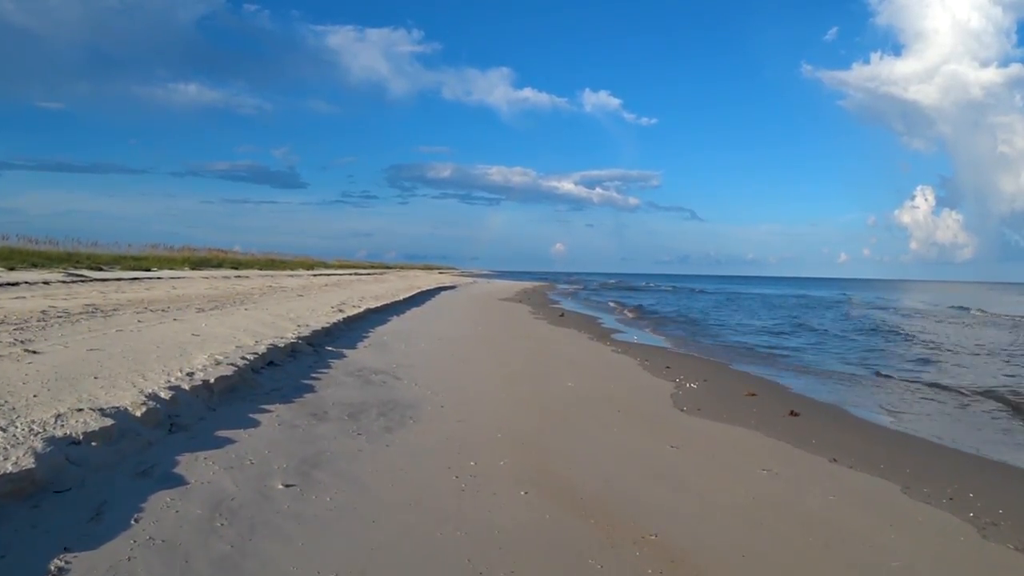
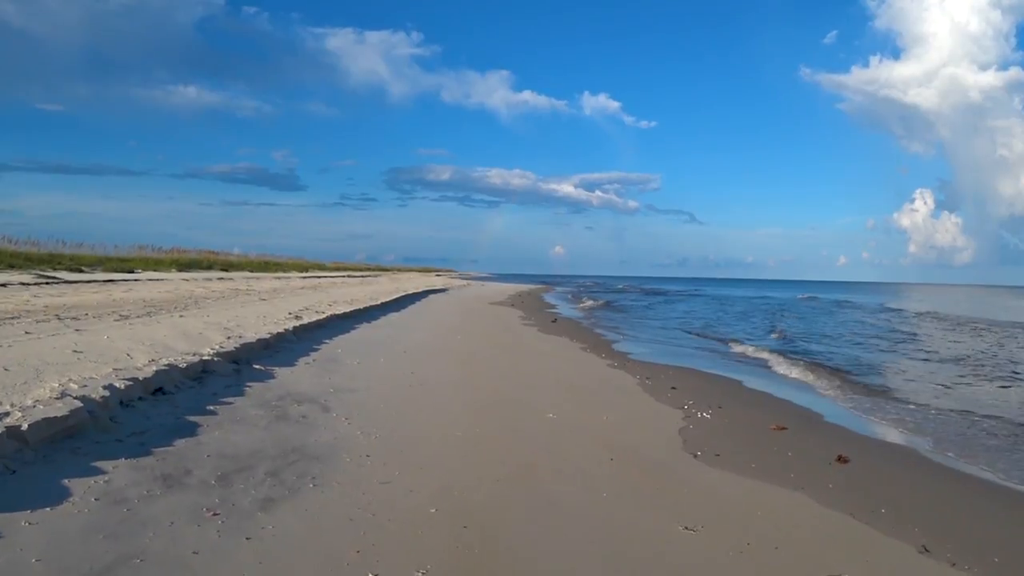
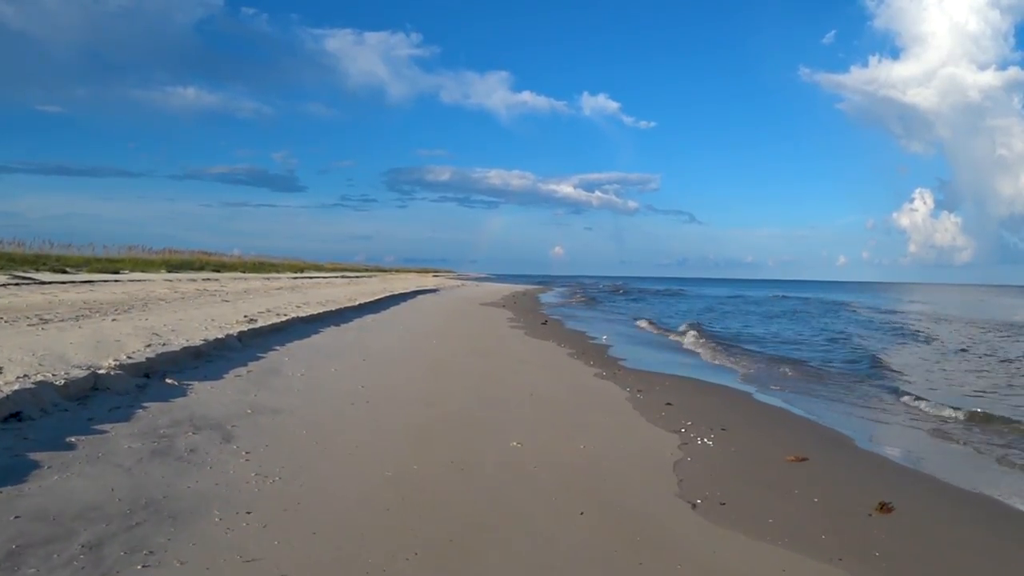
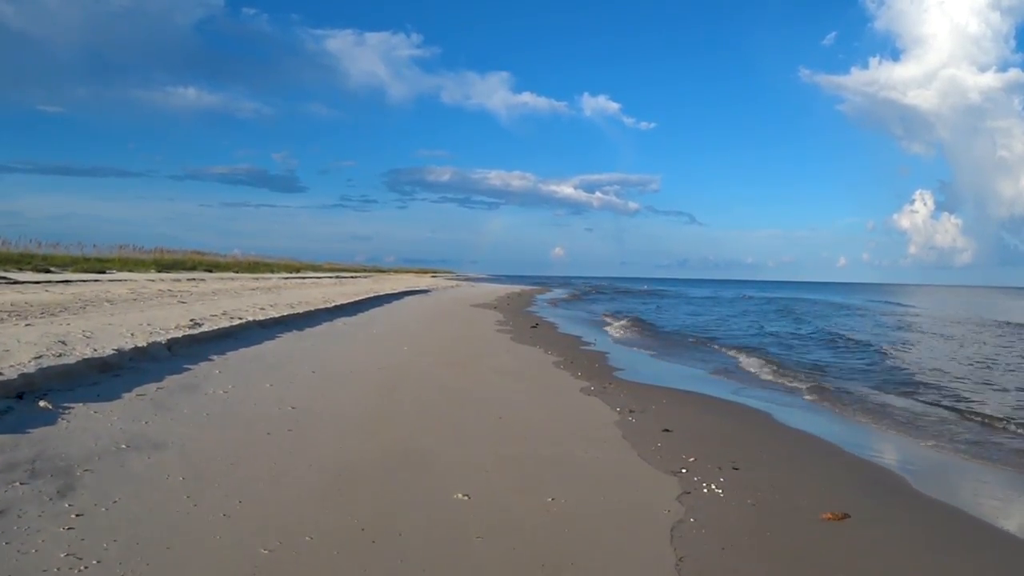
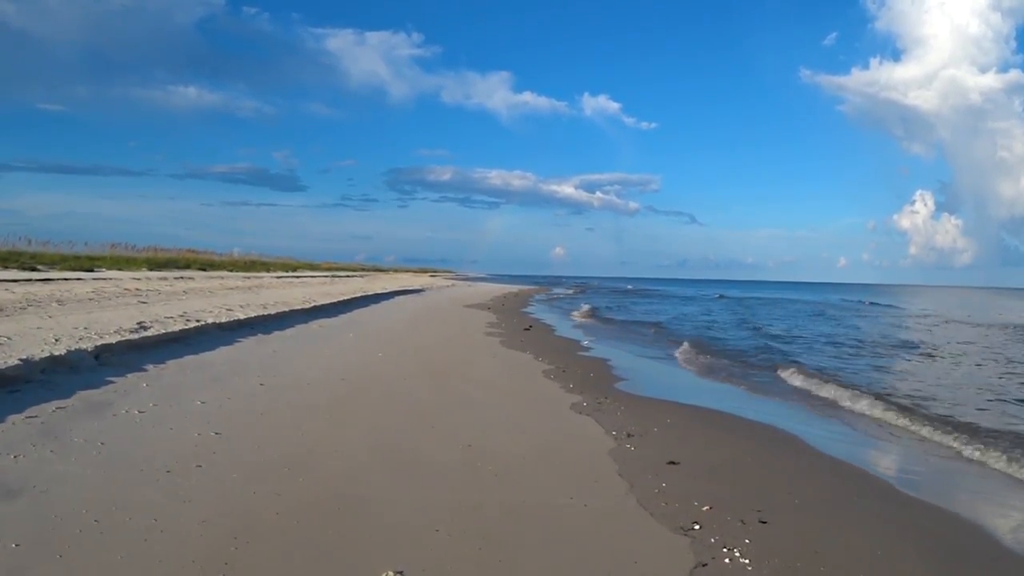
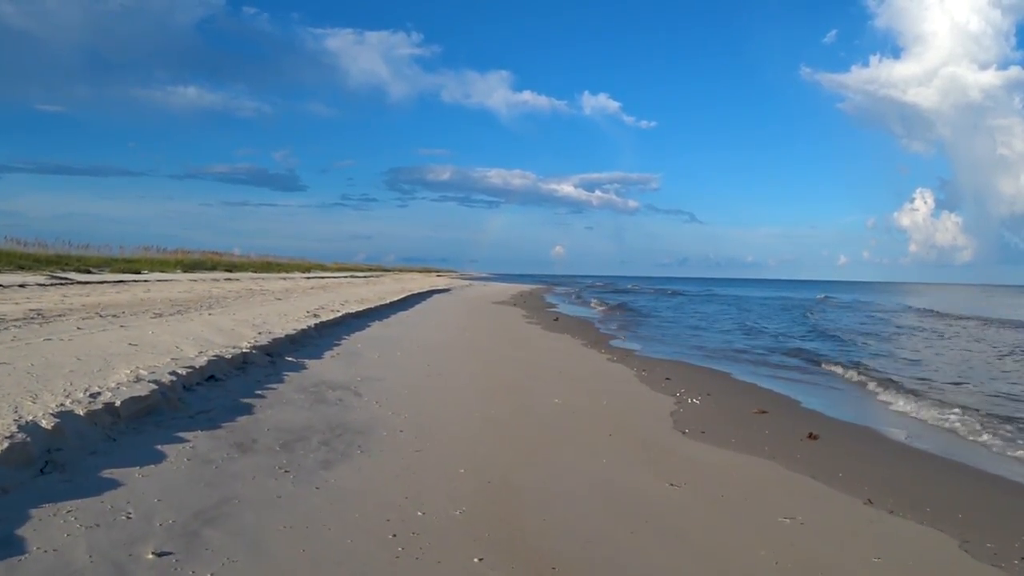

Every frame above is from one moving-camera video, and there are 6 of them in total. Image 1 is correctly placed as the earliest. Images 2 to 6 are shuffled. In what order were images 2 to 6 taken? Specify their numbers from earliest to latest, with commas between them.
6, 2, 3, 4, 5
